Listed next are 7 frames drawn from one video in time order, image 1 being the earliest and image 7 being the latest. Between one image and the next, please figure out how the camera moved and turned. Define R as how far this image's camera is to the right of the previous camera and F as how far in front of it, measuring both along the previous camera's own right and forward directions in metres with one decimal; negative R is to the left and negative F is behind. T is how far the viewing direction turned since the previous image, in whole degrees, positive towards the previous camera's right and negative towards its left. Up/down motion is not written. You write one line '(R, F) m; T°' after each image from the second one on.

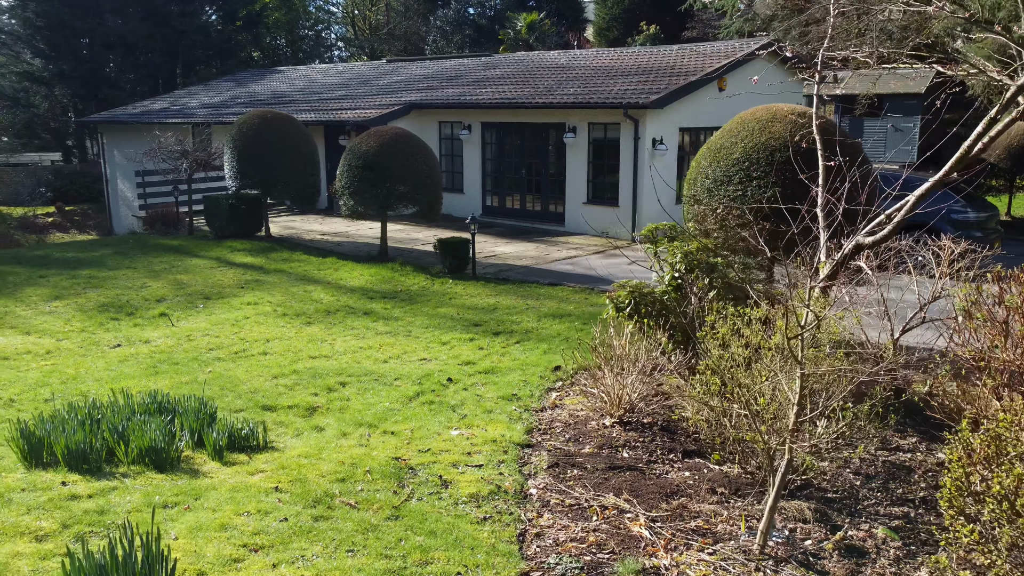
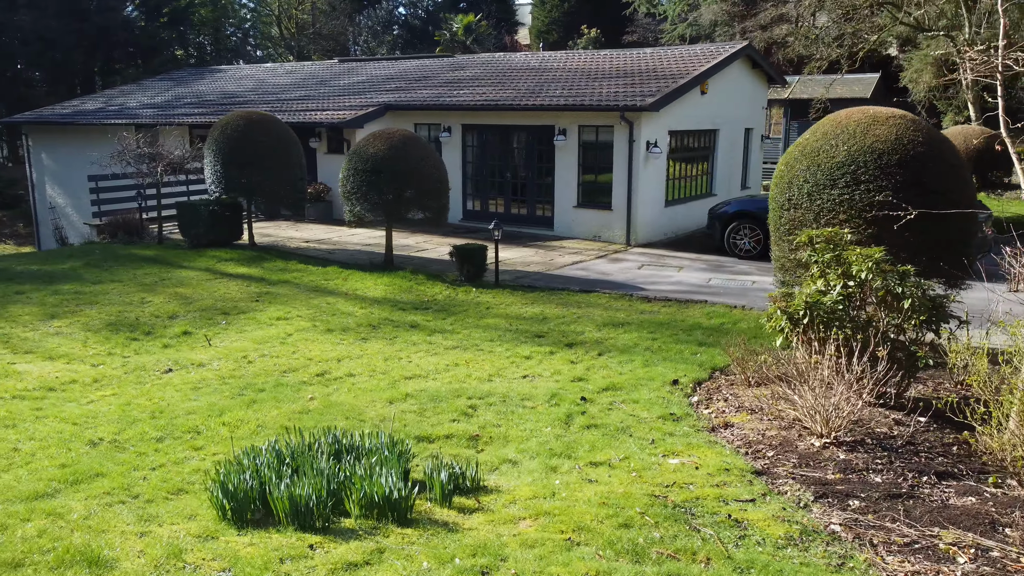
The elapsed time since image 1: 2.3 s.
(-1.5, +0.4) m; +6°
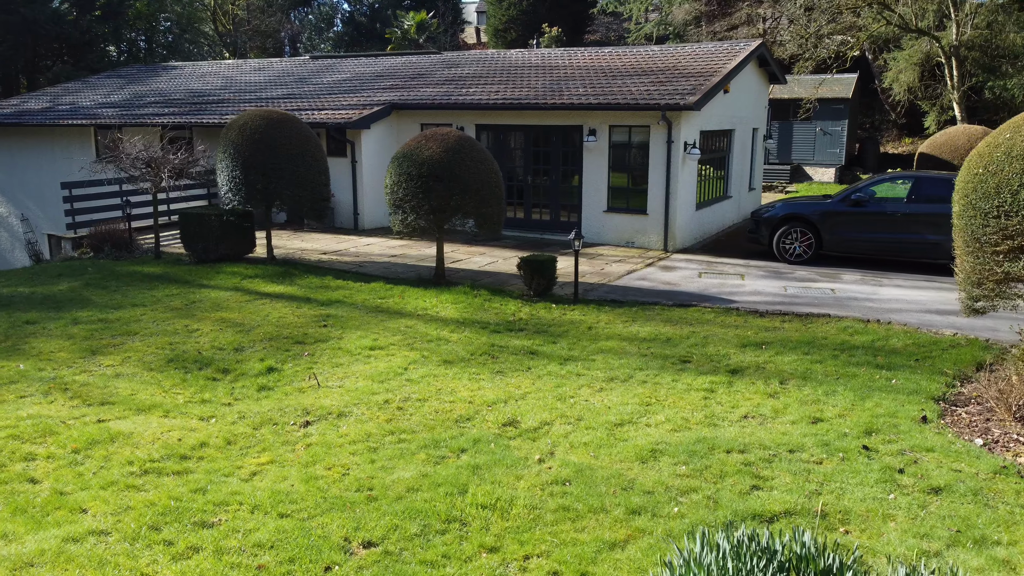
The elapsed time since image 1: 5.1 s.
(-1.9, +1.0) m; +6°
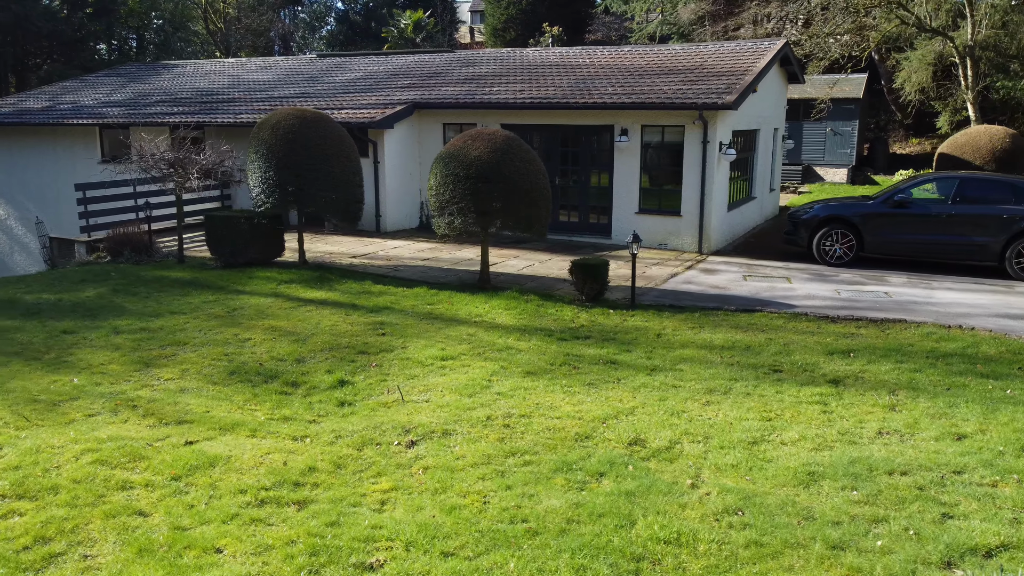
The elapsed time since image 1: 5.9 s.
(-0.8, +0.4) m; +1°
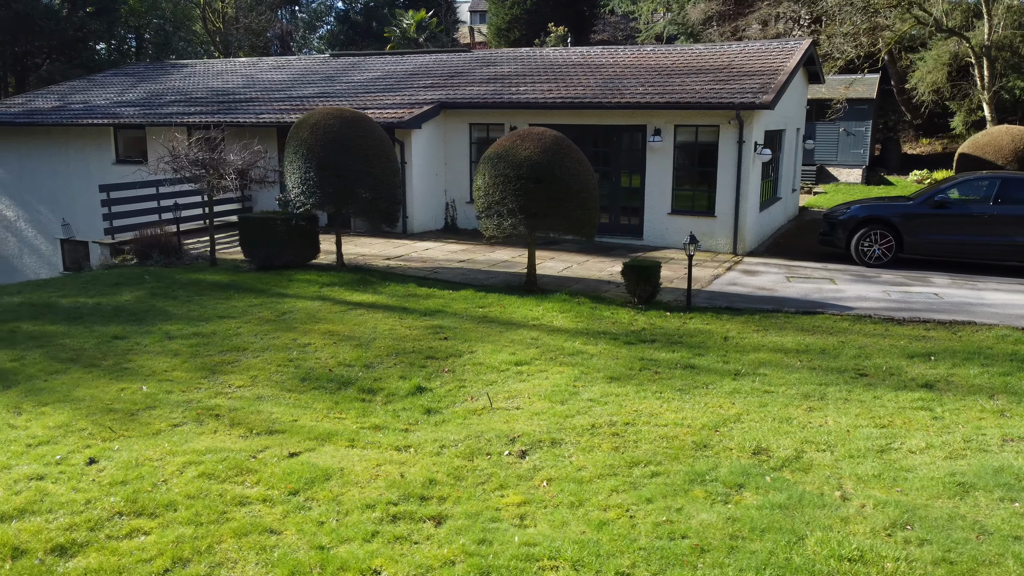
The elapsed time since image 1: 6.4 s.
(-0.7, +0.2) m; +1°
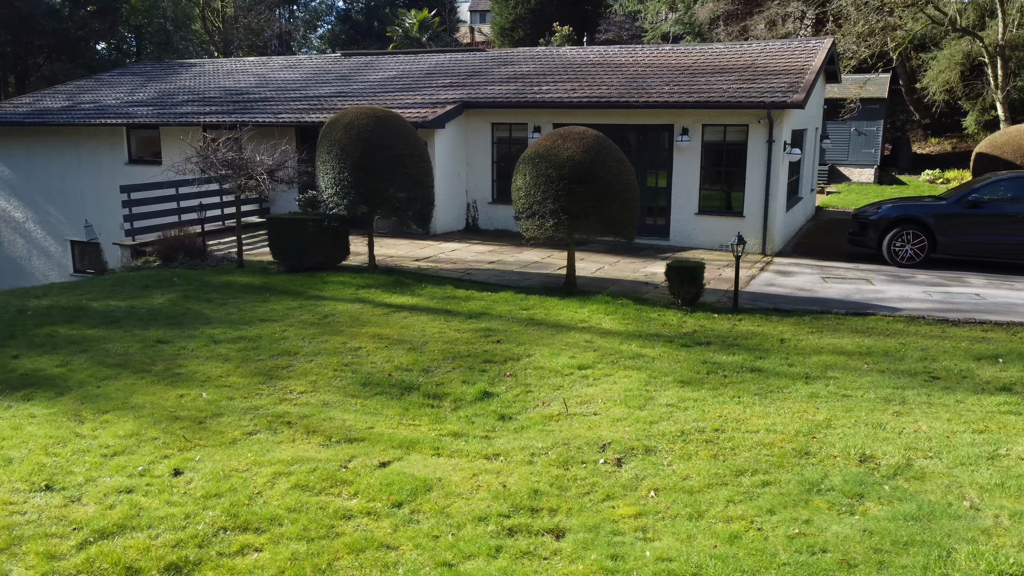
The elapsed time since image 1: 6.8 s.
(-0.6, +0.1) m; +1°
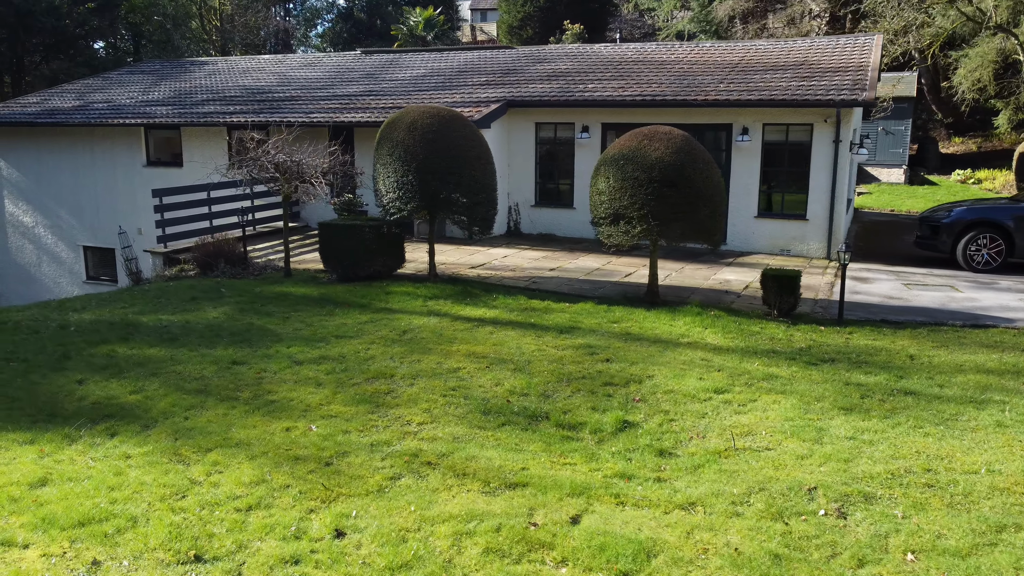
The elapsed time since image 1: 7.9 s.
(-1.1, +0.6) m; +1°
